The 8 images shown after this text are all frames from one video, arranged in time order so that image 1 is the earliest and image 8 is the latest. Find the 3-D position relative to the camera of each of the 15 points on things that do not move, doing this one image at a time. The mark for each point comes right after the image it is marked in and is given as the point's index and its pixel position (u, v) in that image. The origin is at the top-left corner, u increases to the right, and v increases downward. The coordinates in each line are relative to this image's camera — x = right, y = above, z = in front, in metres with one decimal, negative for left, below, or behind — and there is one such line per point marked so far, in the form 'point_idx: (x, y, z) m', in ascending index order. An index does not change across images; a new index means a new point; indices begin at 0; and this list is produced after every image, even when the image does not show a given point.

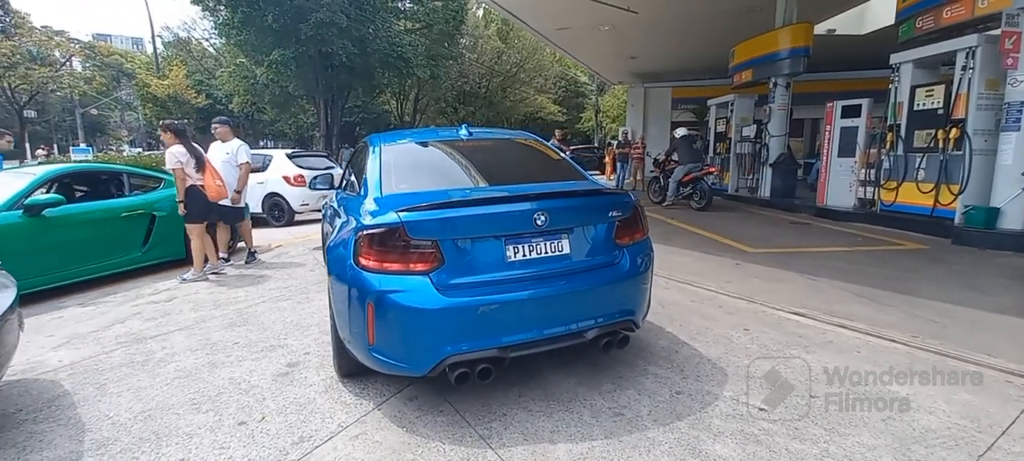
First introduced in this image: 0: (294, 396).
0: (-1.3, -1.0, +2.9) m
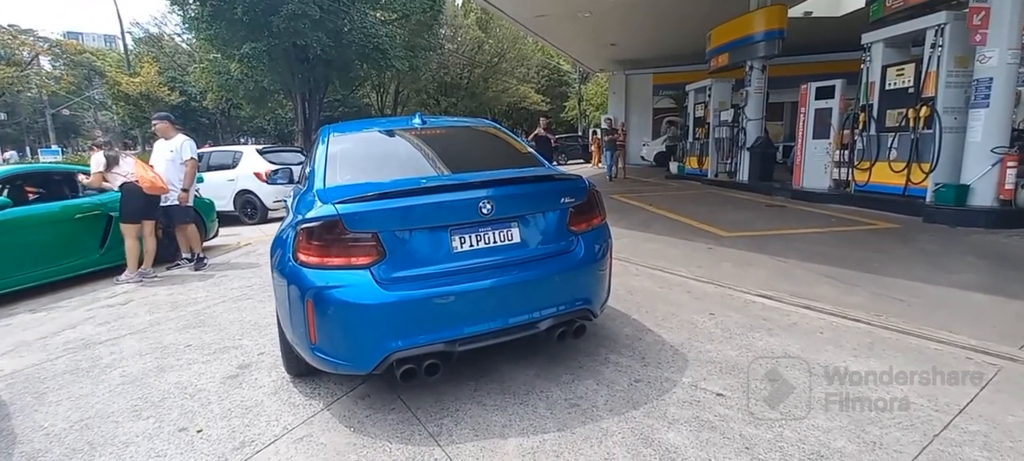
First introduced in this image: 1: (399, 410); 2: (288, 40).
0: (-1.6, -1.0, +2.8) m
1: (-0.6, -1.0, +2.6) m
2: (-8.4, +7.3, +18.6) m
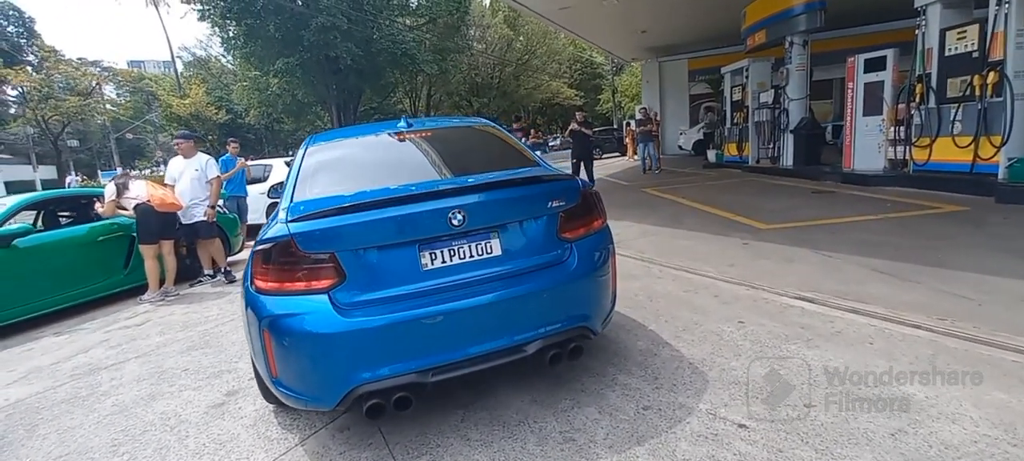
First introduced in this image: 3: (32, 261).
0: (-1.6, -1.1, +2.7) m
1: (-0.7, -1.1, +2.4) m
2: (-7.5, +7.0, +18.9) m
3: (-5.2, -0.3, +5.2) m
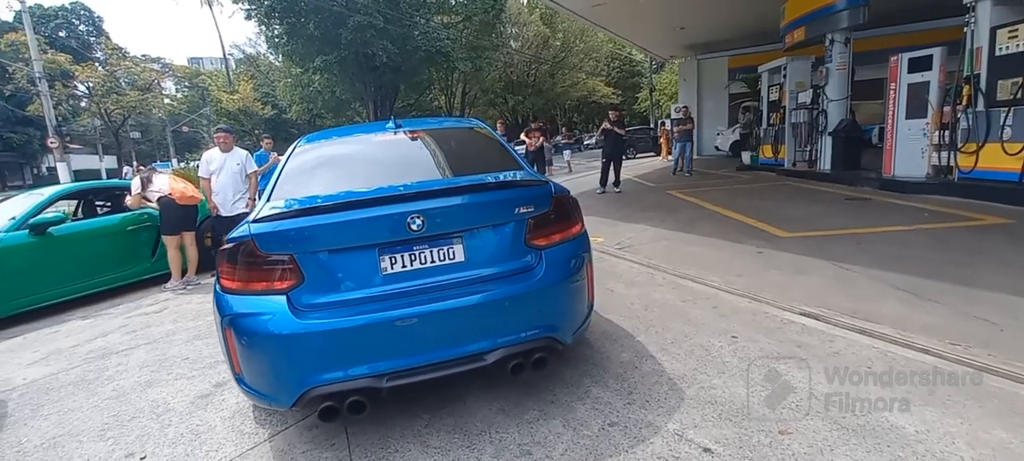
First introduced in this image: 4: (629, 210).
0: (-1.8, -1.1, +2.7) m
1: (-0.9, -1.1, +2.4) m
2: (-6.2, +7.2, +19.3) m
3: (-5.1, -0.2, +5.5) m
4: (+2.1, +0.4, +8.4) m
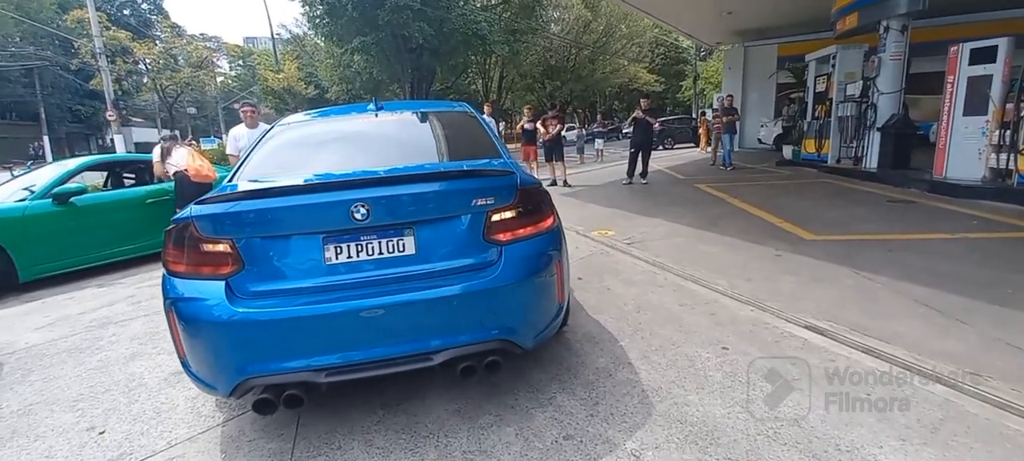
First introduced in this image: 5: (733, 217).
0: (-2.0, -1.0, +2.8) m
1: (-1.1, -1.0, +2.3) m
2: (-4.8, +8.0, +19.3) m
3: (-5.1, +0.1, +5.7) m
4: (+2.3, +0.5, +8.1) m
5: (+3.0, +0.2, +6.6) m
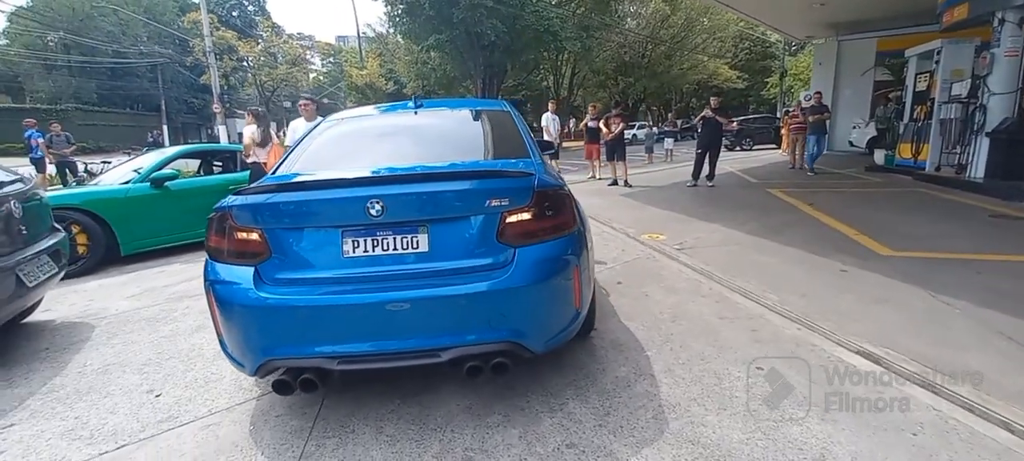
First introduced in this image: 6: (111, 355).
0: (-1.9, -0.9, +3.0) m
1: (-1.0, -0.9, +2.5) m
2: (-1.9, +8.3, +19.8) m
3: (-4.4, +0.4, +6.4) m
4: (+3.2, +0.4, +7.7) m
5: (+3.7, +0.1, +6.1) m
6: (-2.8, -0.9, +3.4) m
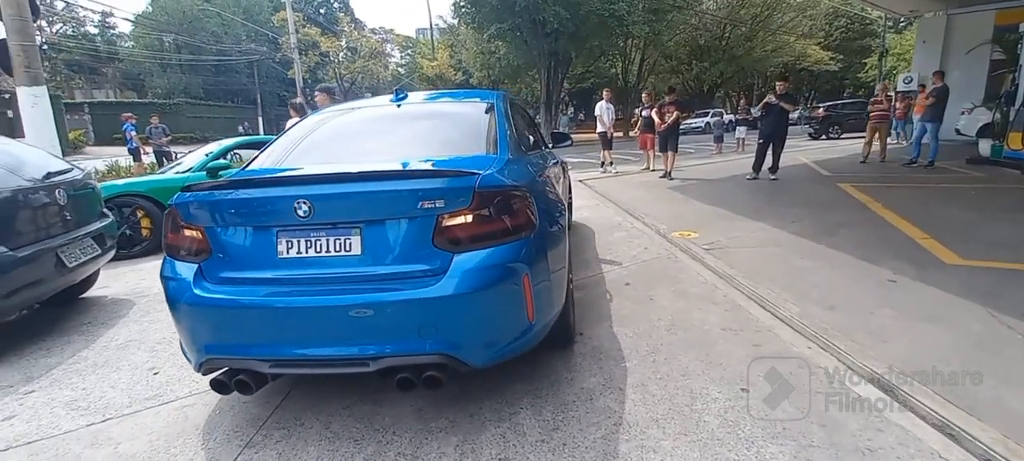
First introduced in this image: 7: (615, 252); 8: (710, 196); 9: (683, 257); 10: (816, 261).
0: (-2.0, -0.8, +3.2) m
1: (-1.3, -0.9, +2.5) m
2: (+0.6, +8.7, +19.5) m
3: (-4.0, +0.6, +6.9) m
4: (+3.7, +0.4, +7.1) m
5: (+3.9, 0.0, +5.4) m
6: (-2.9, -0.8, +3.7) m
7: (+1.0, -0.2, +4.8) m
8: (+3.1, +0.5, +7.6) m
9: (+1.6, -0.3, +4.6) m
10: (+2.7, -0.3, +4.3) m
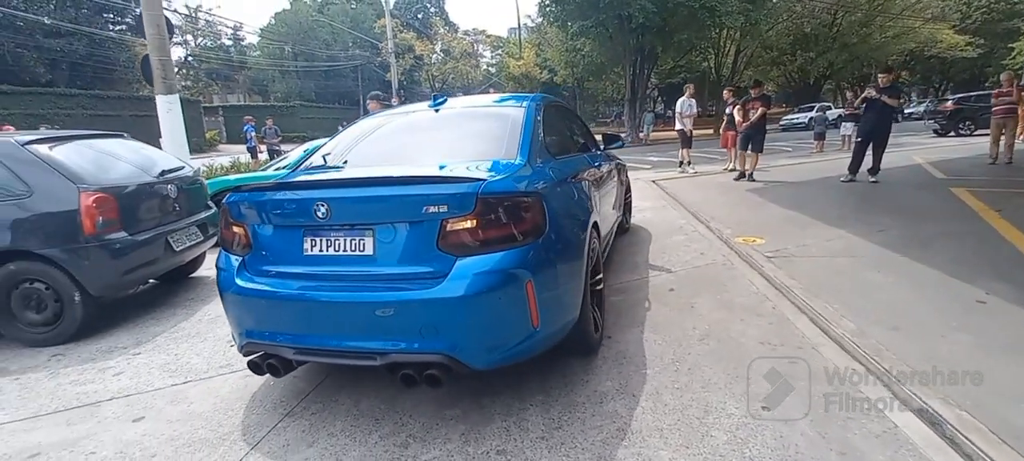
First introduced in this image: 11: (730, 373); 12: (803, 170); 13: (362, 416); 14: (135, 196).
0: (-1.8, -0.8, +3.6) m
1: (-1.2, -0.9, +2.8) m
2: (+3.9, +8.7, +19.2) m
3: (-3.1, +0.7, +7.6) m
4: (+4.6, +0.3, +6.4) m
5: (+4.5, -0.1, +4.7) m
6: (-2.5, -0.7, +4.3) m
7: (+1.5, -0.2, +4.7) m
8: (+4.1, +0.4, +7.1) m
9: (+2.1, -0.3, +4.3) m
10: (+3.1, -0.4, +3.9) m
11: (+1.2, -0.8, +2.6) m
12: (+6.1, +1.3, +10.1) m
13: (-0.8, -0.9, +2.5) m
14: (-3.2, +0.3, +4.1) m
